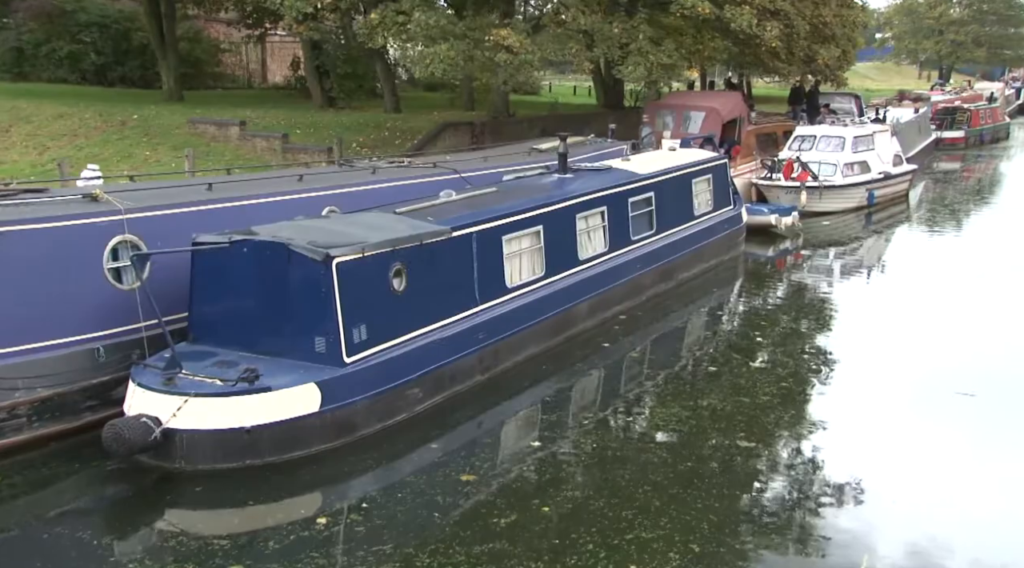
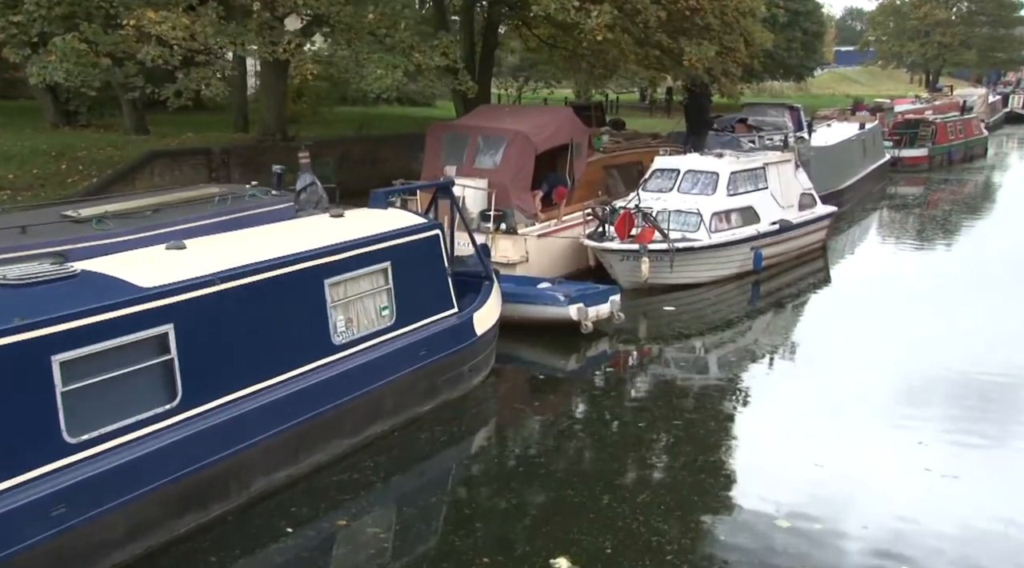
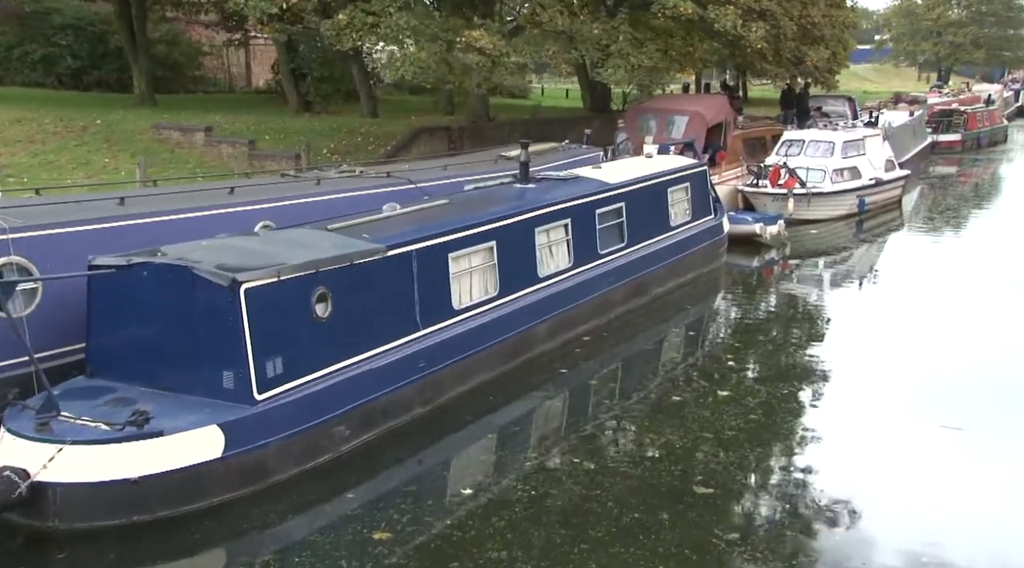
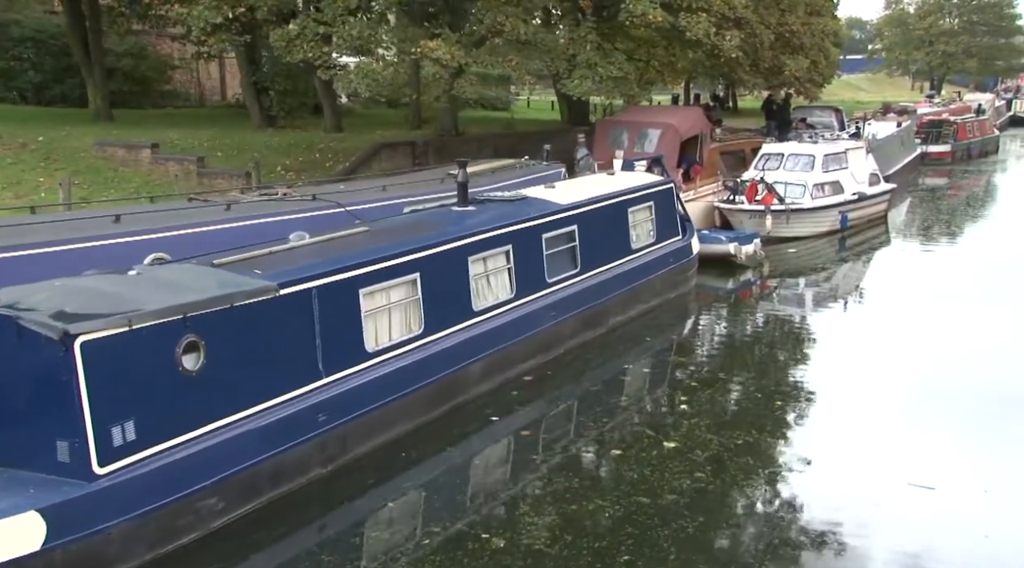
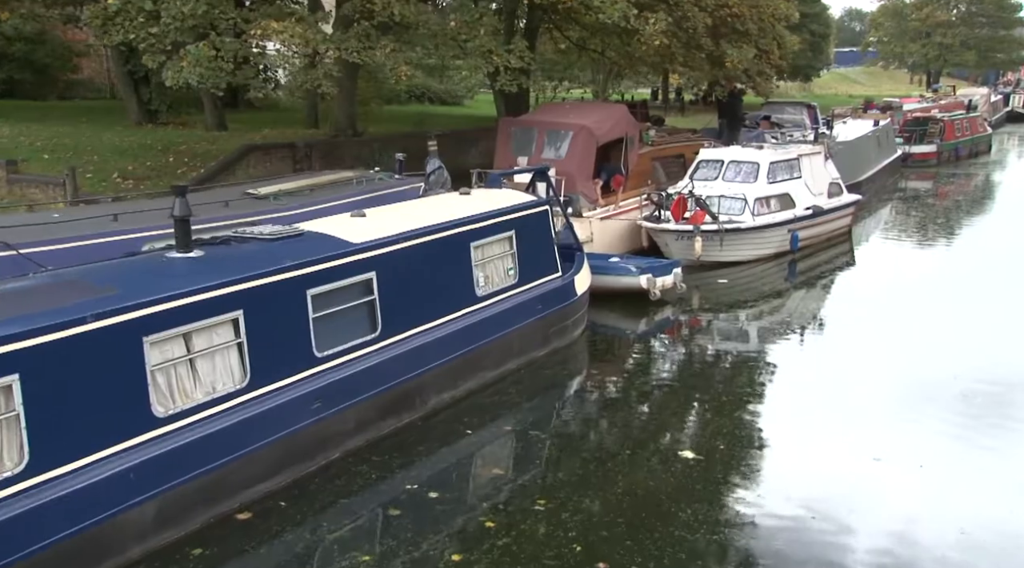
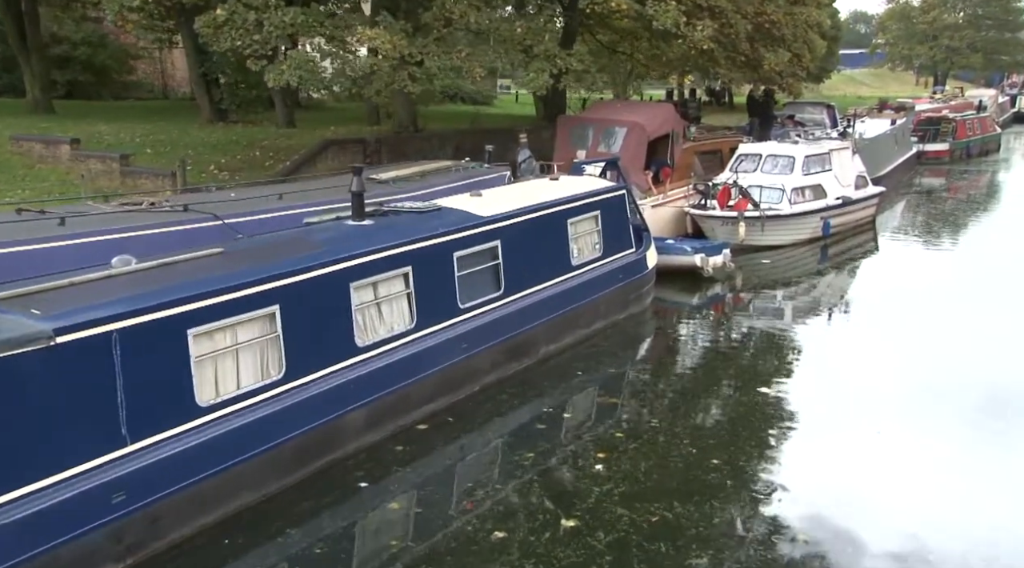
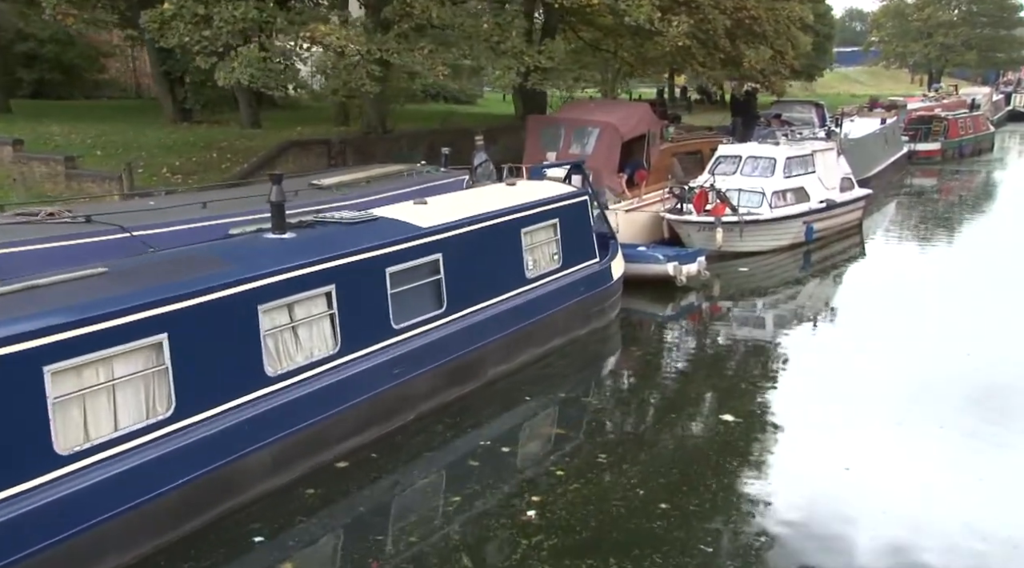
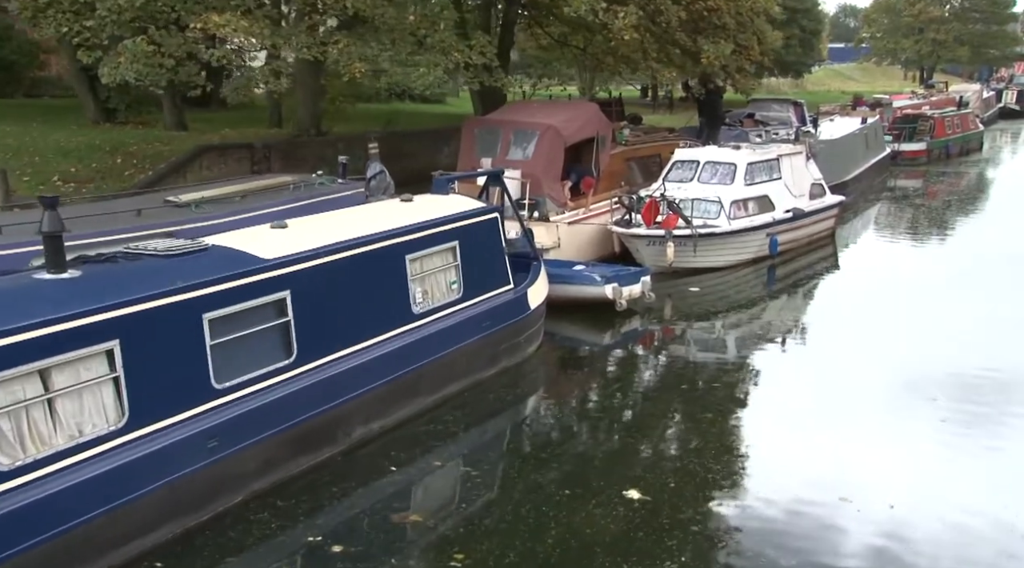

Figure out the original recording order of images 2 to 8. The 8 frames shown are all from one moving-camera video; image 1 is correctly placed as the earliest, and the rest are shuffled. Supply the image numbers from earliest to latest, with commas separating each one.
3, 4, 6, 7, 5, 8, 2
